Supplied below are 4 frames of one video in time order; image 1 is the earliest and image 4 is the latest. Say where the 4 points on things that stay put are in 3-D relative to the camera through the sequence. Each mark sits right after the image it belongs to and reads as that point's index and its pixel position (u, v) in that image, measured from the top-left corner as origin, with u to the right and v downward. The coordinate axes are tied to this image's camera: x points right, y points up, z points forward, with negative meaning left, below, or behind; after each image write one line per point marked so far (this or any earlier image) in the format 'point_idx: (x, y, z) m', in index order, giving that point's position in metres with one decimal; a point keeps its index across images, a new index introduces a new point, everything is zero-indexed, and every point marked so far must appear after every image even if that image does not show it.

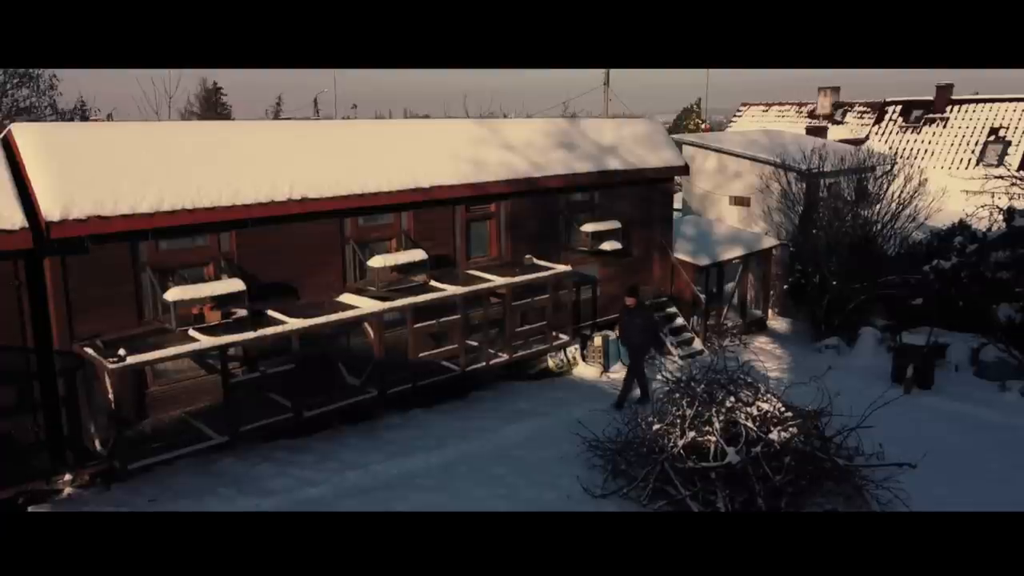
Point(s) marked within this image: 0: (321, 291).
0: (-2.5, 0.0, +10.6) m
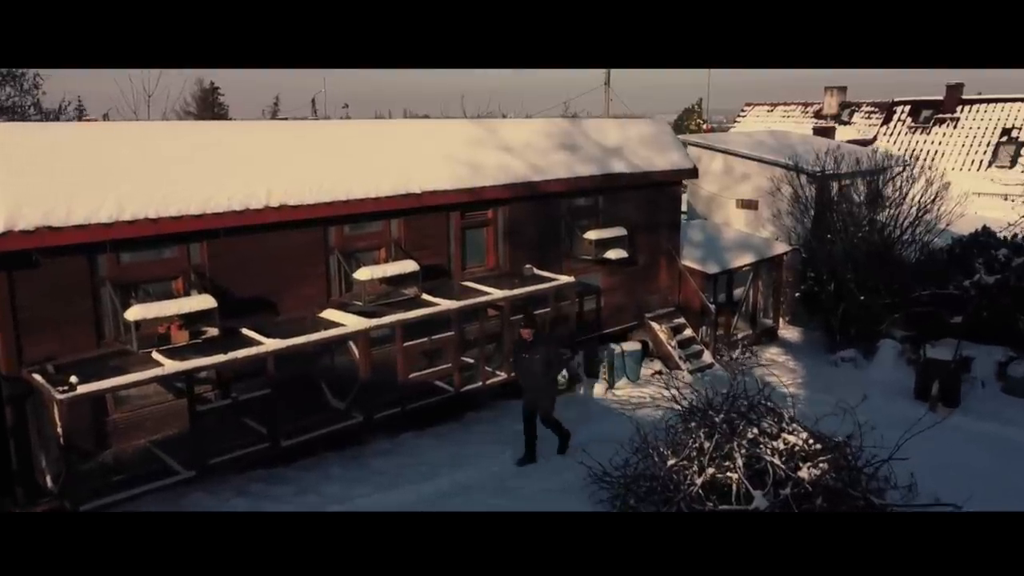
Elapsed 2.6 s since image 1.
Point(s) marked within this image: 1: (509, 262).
0: (-2.5, -0.2, +9.7) m
1: (-0.1, +0.4, +12.0) m
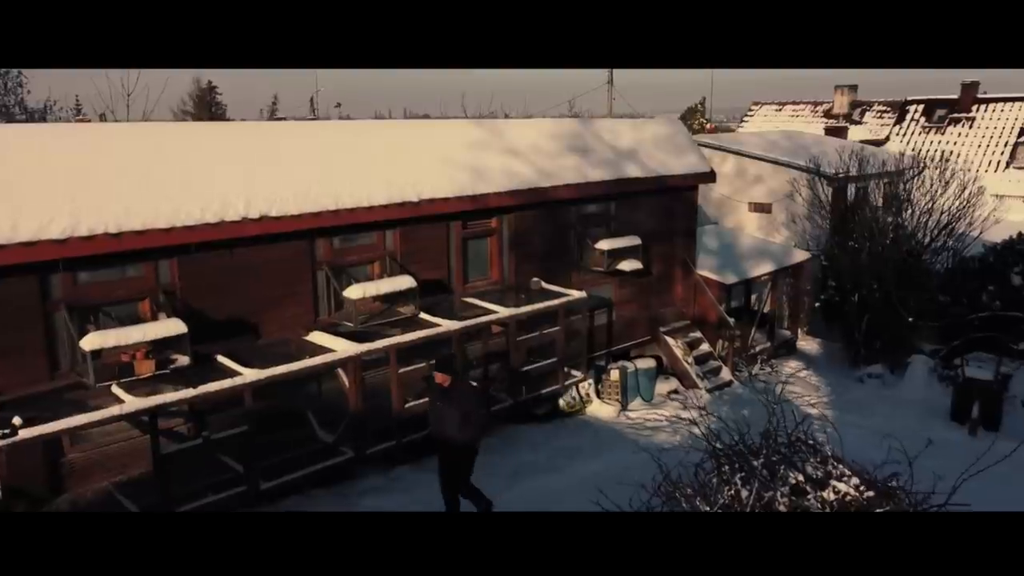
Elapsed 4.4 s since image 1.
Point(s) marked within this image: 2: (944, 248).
0: (-2.5, -0.4, +8.8) m
1: (0.0, +0.2, +11.0) m
2: (+8.4, +0.8, +15.8) m
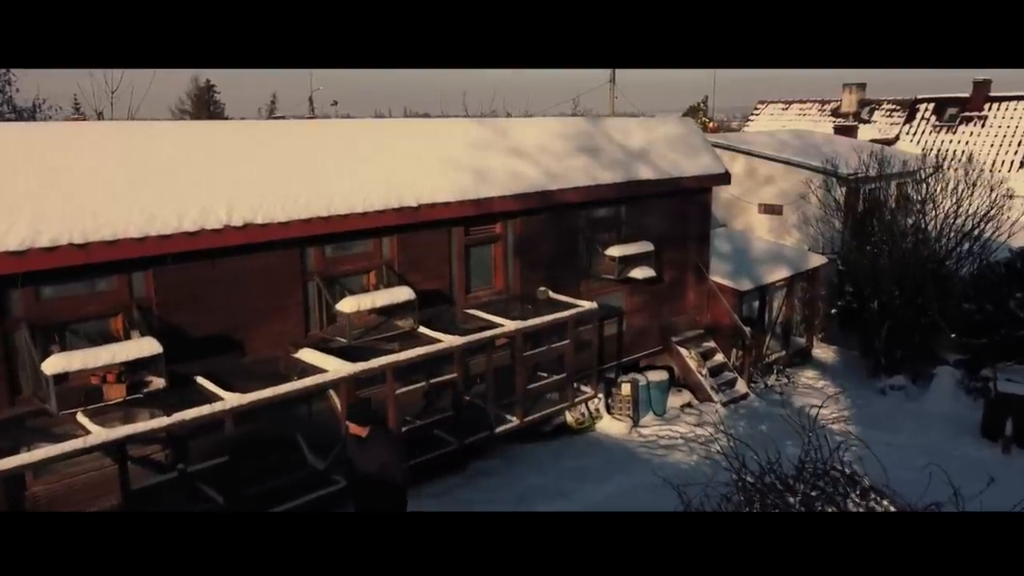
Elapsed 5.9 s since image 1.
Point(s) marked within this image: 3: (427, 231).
0: (-2.4, -0.6, +8.1) m
1: (+0.1, +0.1, +10.3) m
2: (+8.5, +0.7, +15.1) m
3: (-1.0, +0.7, +9.2) m
